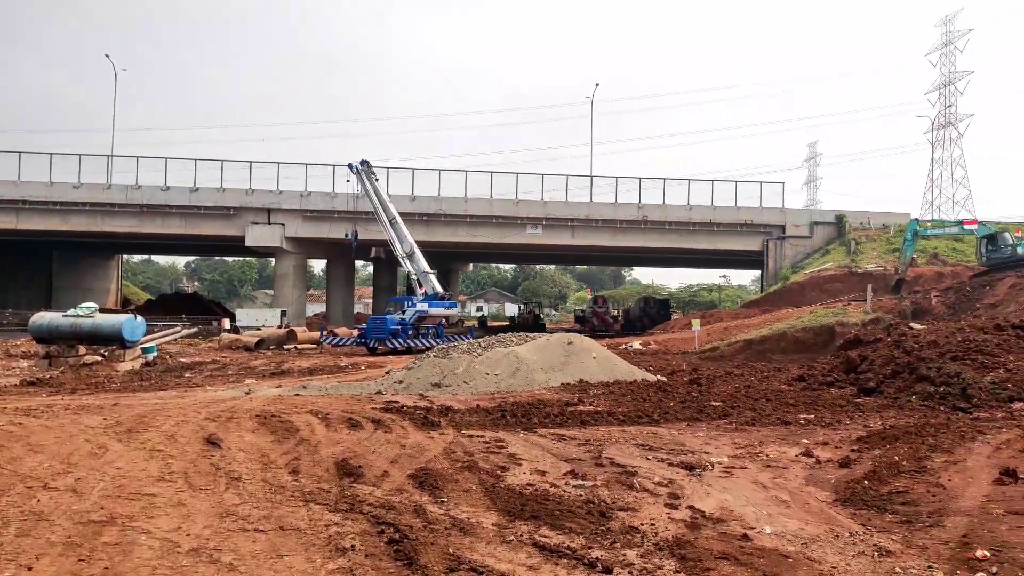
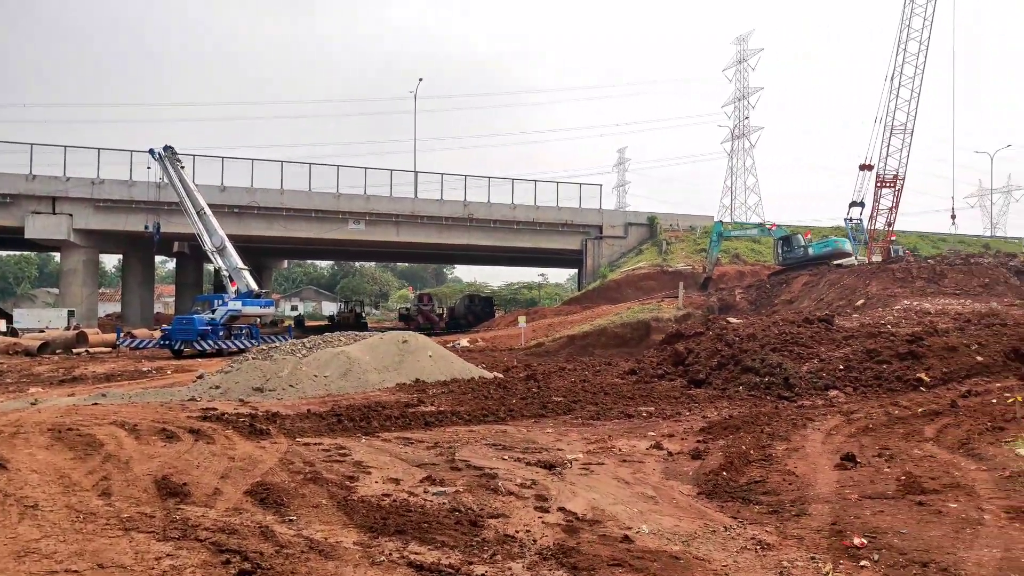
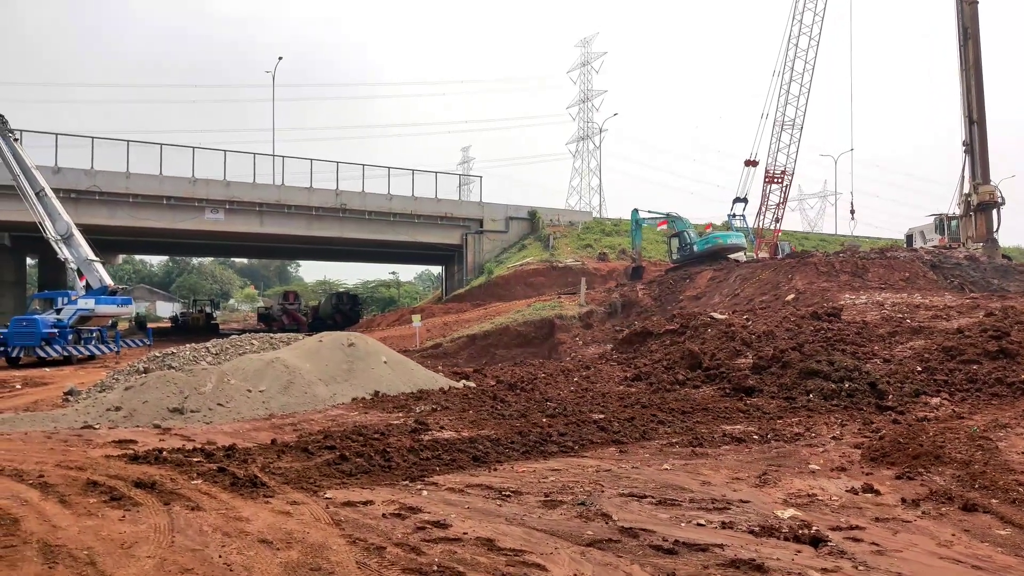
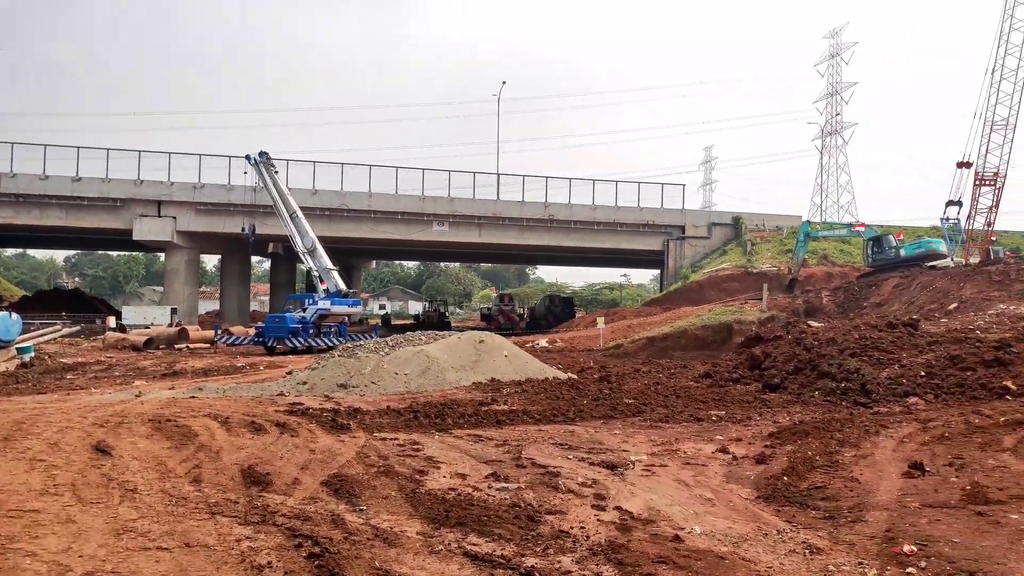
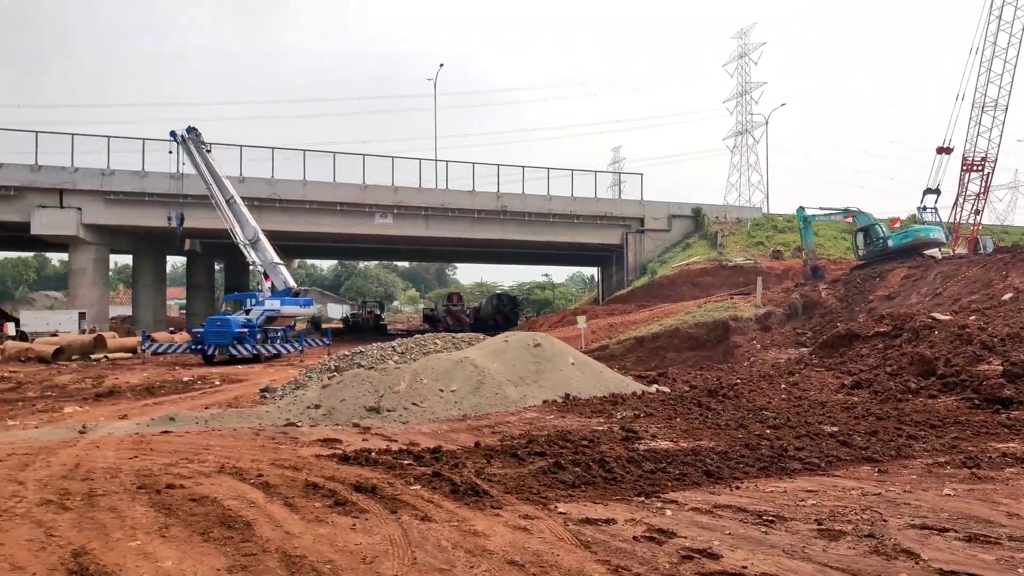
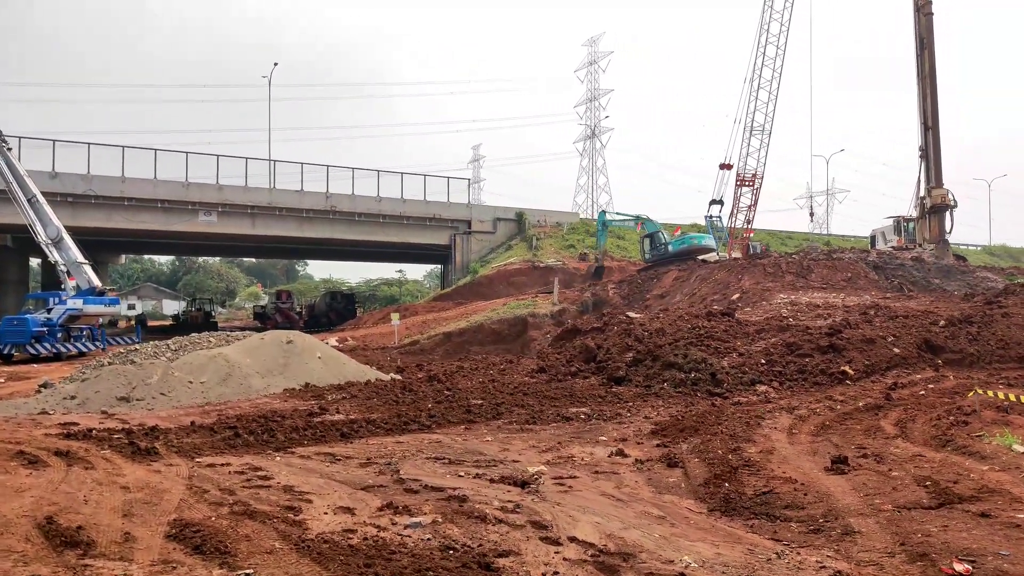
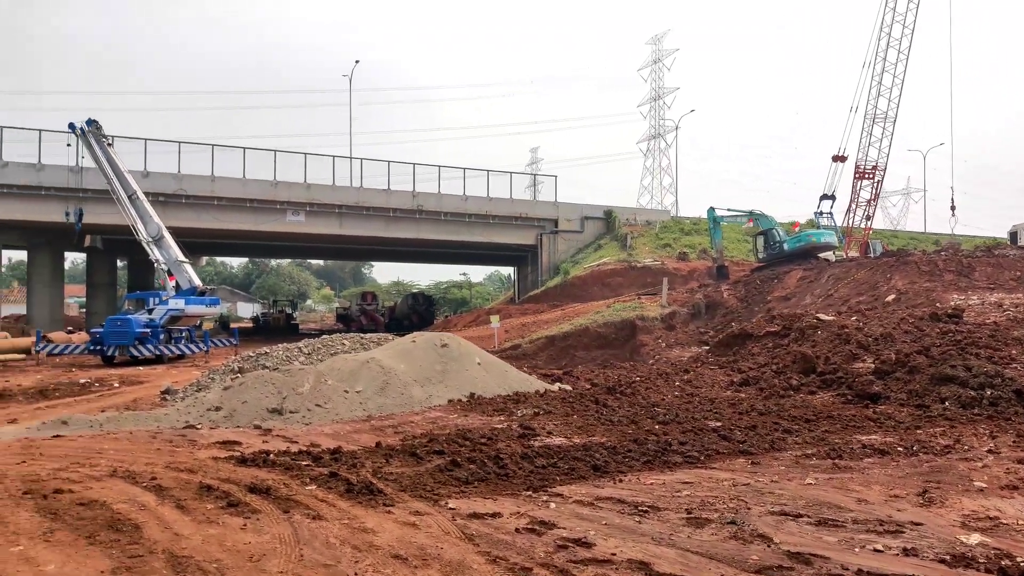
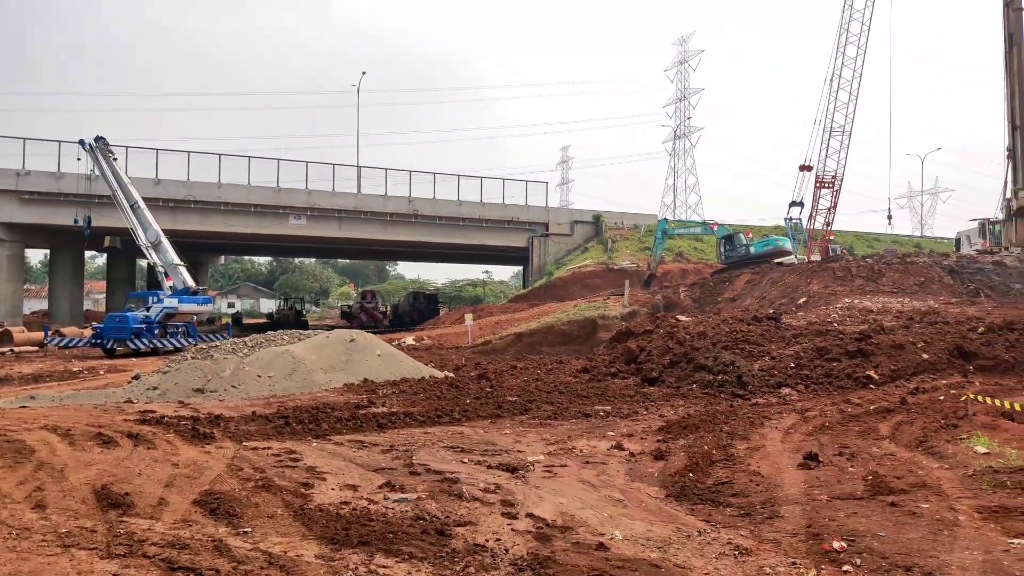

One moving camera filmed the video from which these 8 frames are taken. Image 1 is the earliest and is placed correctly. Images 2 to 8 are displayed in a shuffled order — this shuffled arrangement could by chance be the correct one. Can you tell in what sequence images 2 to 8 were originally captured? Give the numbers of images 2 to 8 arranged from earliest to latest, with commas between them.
4, 2, 8, 6, 3, 7, 5
